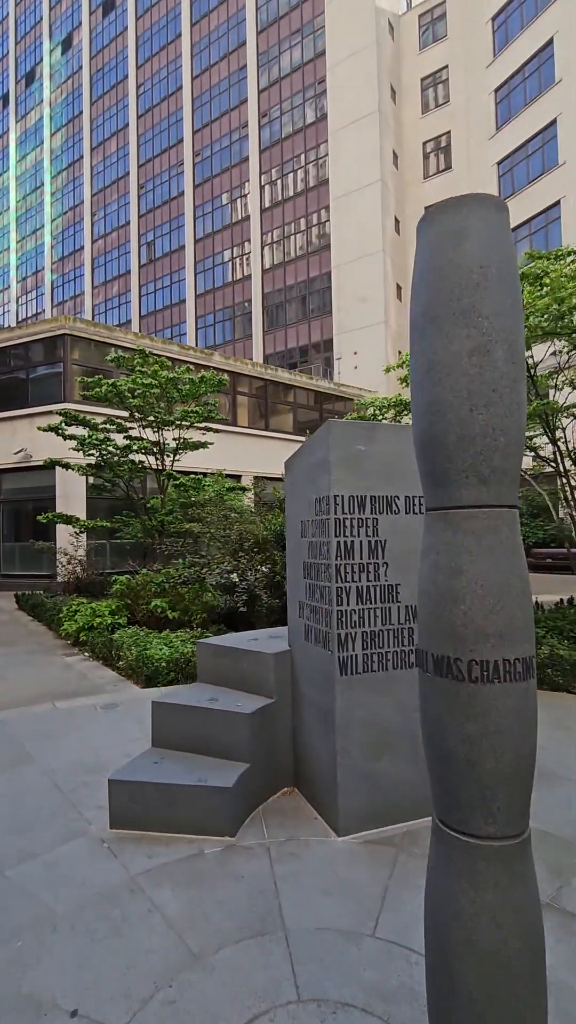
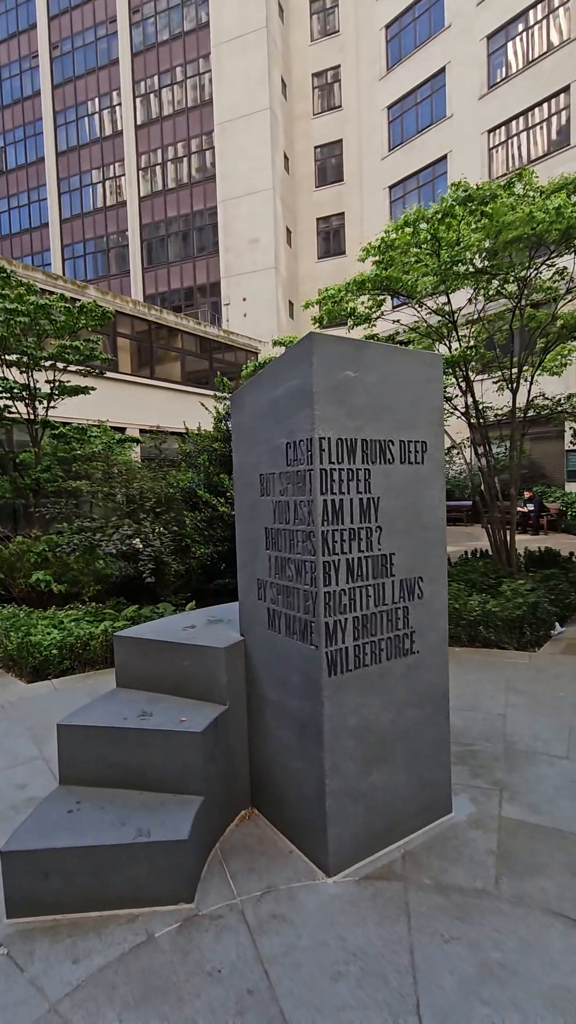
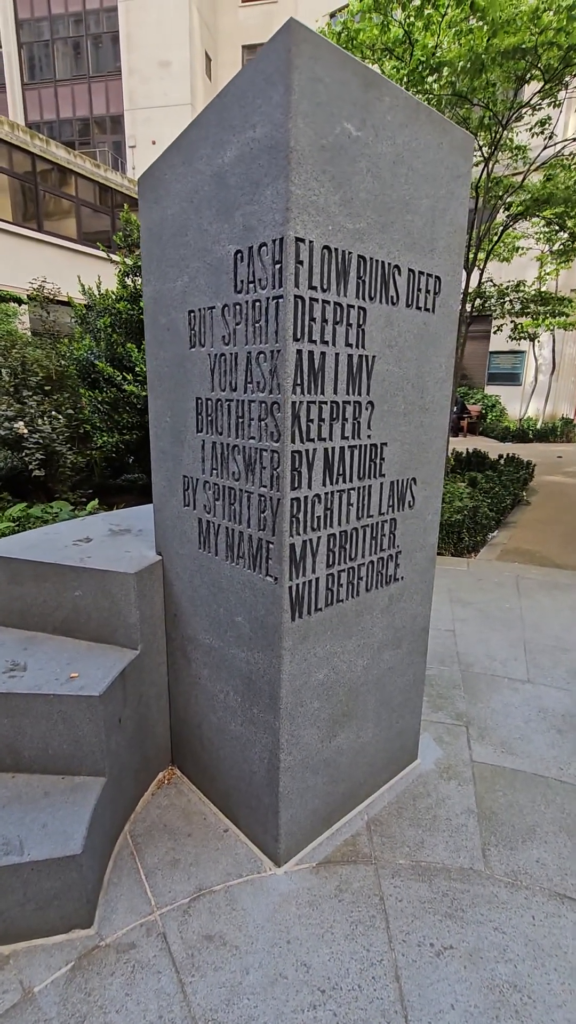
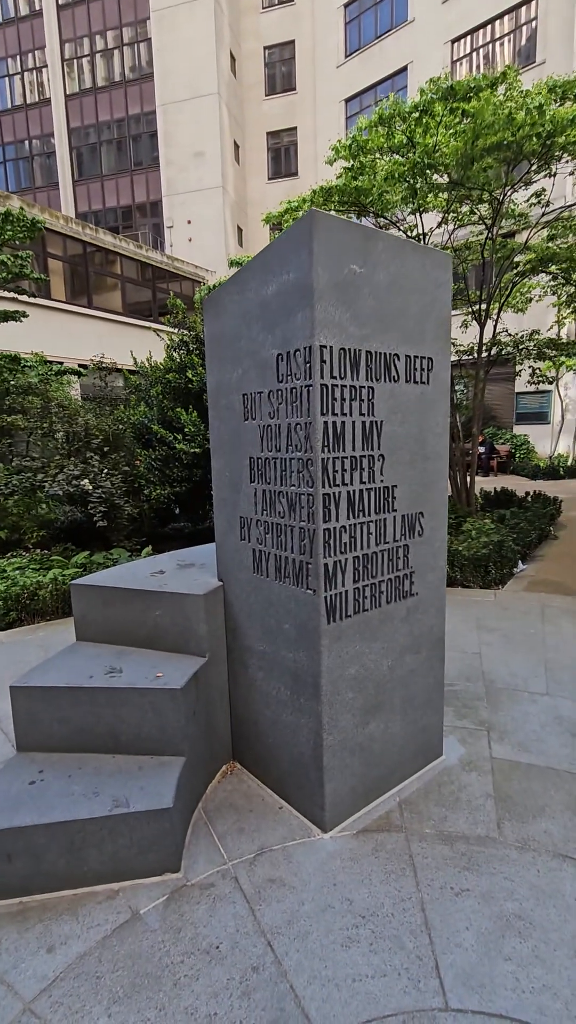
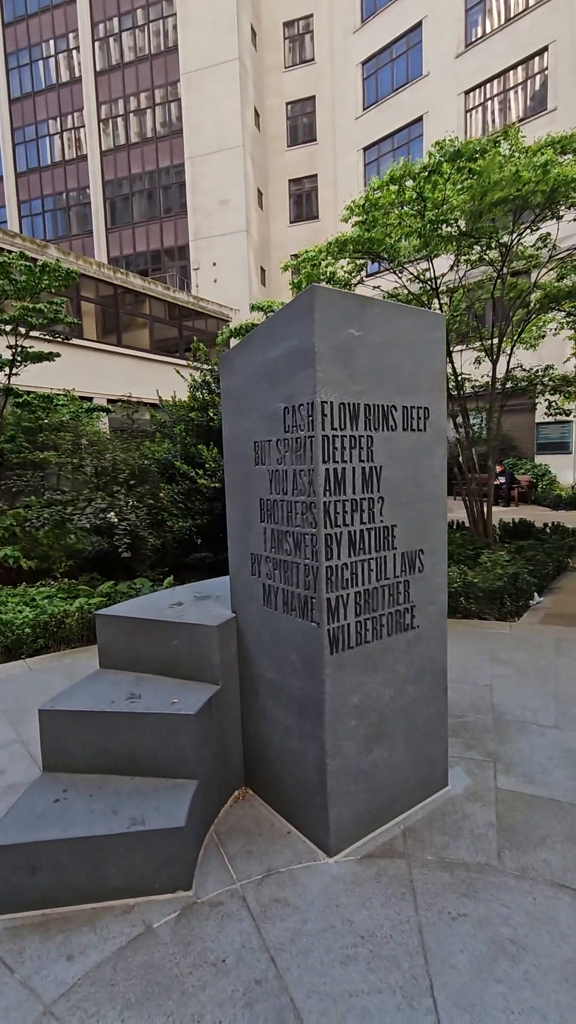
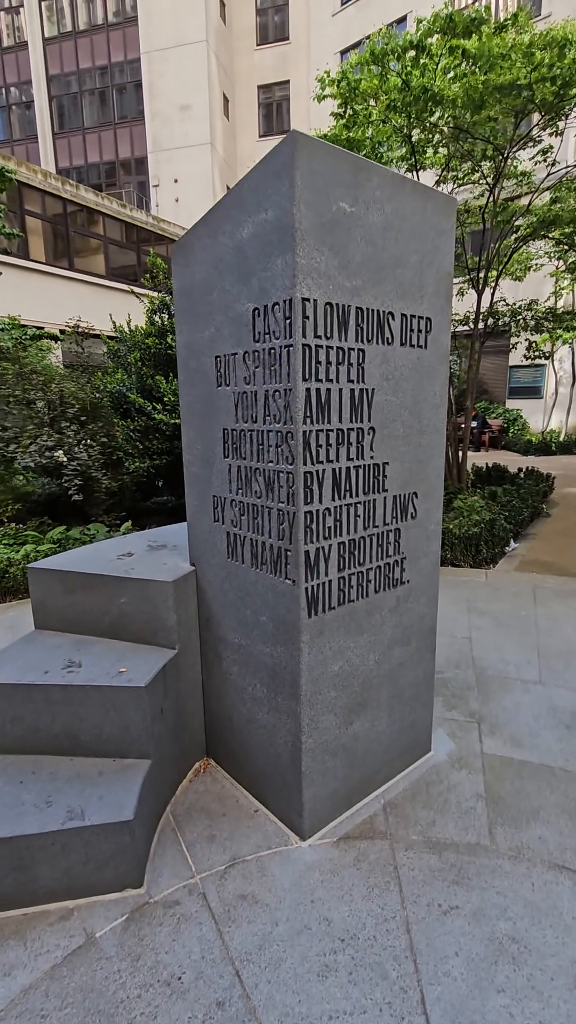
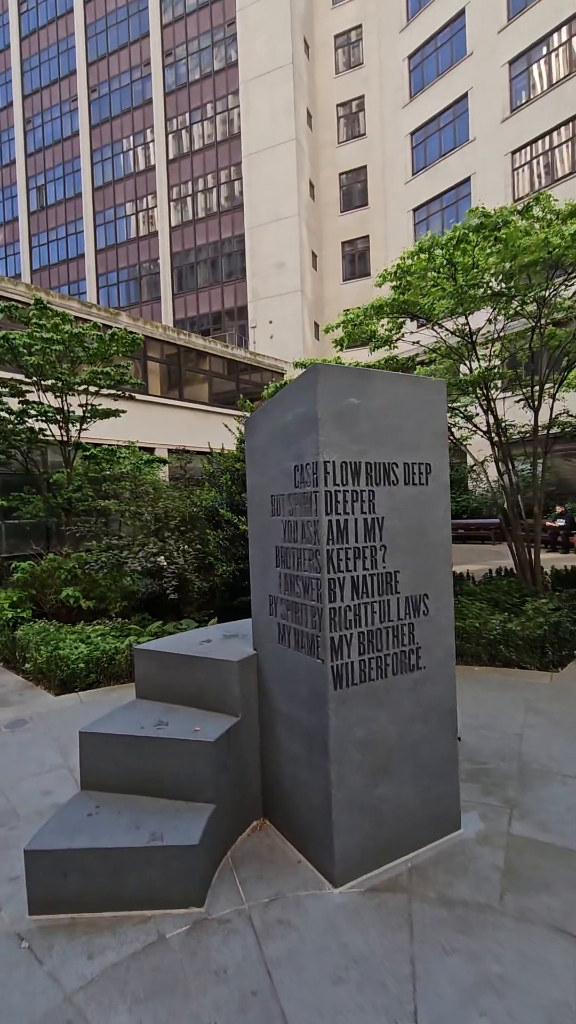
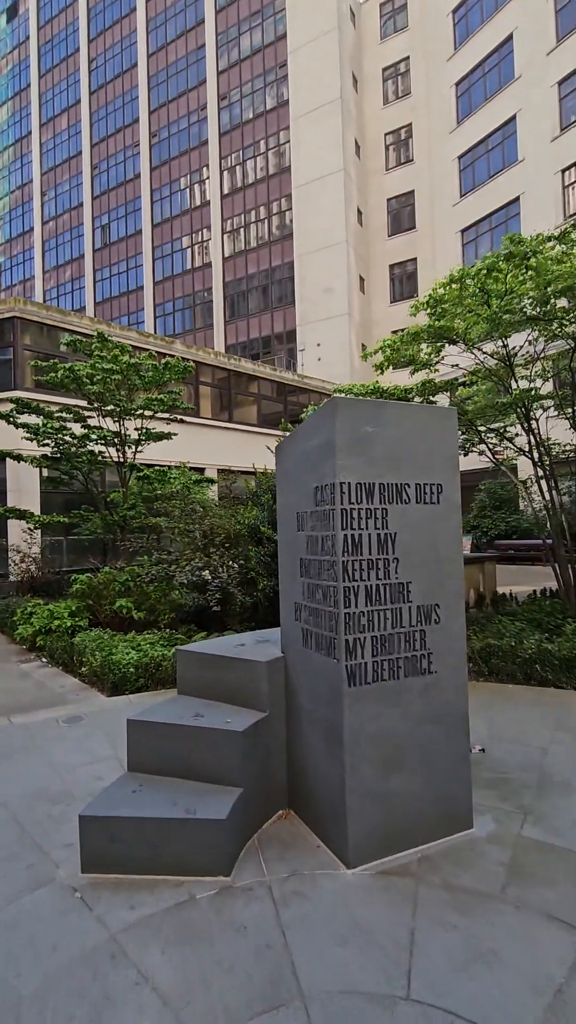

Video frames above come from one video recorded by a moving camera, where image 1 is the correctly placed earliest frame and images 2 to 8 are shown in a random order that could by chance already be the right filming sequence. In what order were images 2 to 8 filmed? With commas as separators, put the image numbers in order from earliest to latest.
8, 7, 2, 5, 4, 6, 3
